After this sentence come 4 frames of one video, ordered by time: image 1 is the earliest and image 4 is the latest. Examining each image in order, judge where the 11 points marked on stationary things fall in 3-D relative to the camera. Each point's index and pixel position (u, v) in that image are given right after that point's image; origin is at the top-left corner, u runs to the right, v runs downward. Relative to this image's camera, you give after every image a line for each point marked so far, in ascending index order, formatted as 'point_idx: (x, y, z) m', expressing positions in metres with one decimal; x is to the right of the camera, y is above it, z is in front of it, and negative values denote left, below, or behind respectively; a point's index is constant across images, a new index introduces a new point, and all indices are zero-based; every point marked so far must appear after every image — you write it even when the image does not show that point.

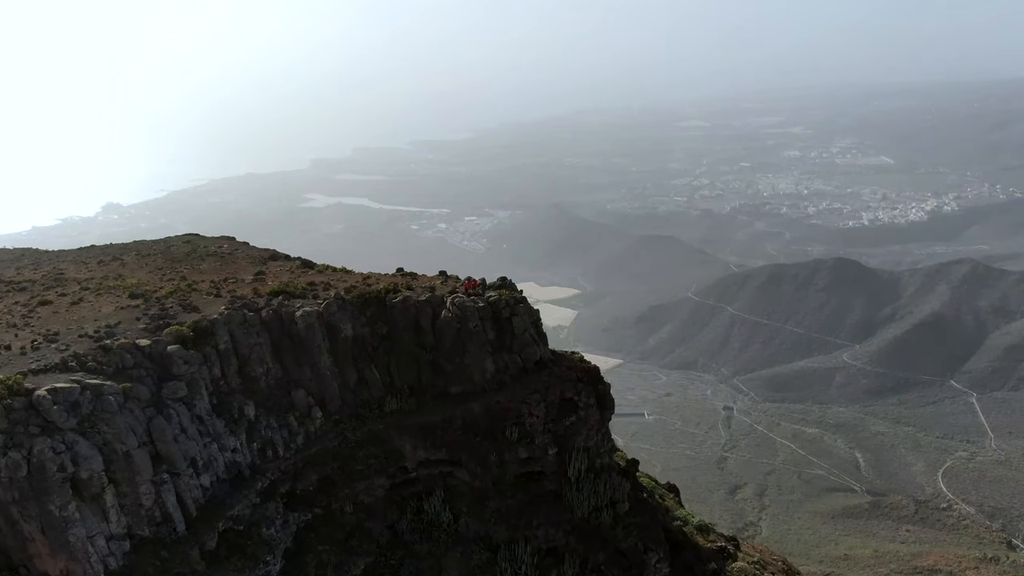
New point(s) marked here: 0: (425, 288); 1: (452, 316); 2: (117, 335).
0: (-1.9, 0.0, +16.8) m
1: (-1.2, -0.6, +15.8) m
2: (-7.2, -0.9, +14.0) m
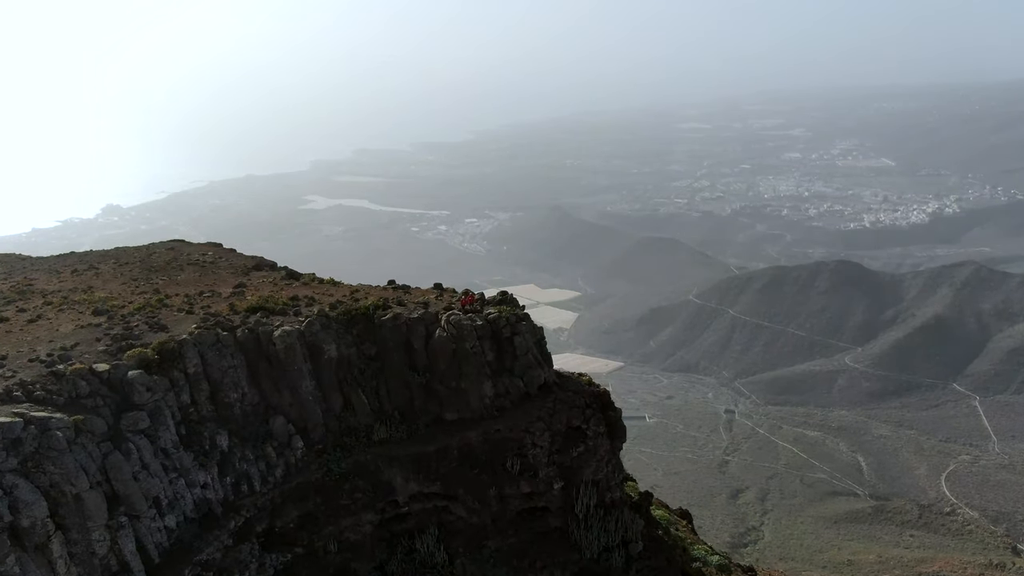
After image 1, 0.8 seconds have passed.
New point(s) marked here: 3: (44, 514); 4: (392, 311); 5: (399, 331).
0: (-1.9, -0.3, +15.3) m
1: (-1.2, -0.9, +14.3) m
2: (-7.2, -1.2, +12.6) m
3: (-6.5, -3.1, +10.7) m
4: (-2.3, -0.4, +14.8) m
5: (-2.1, -0.8, +14.5) m
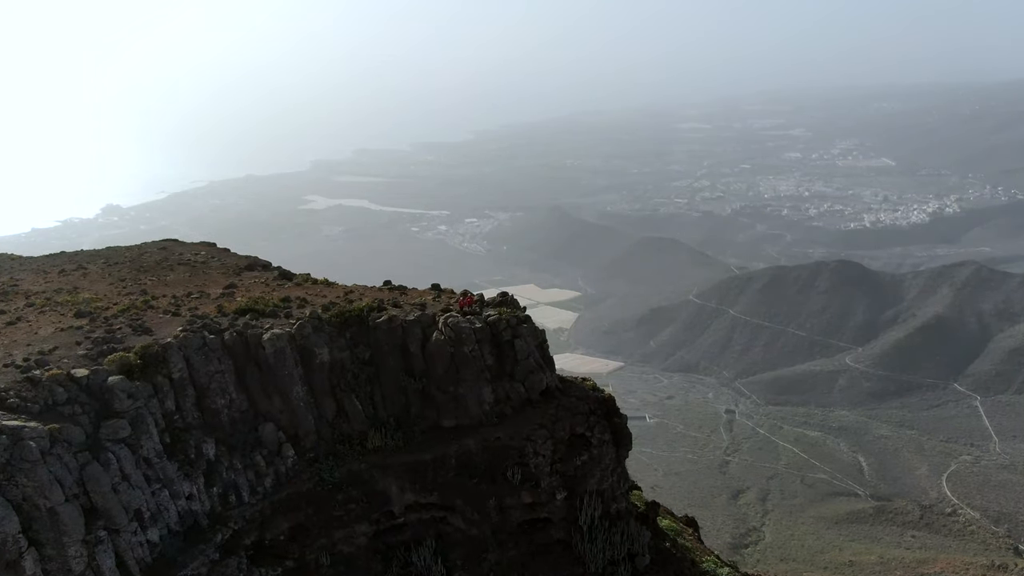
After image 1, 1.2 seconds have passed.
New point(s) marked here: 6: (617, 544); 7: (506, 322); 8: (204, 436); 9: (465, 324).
0: (-1.9, -0.3, +14.7) m
1: (-1.2, -0.9, +13.7) m
2: (-7.2, -1.2, +12.0) m
3: (-6.5, -3.2, +10.1) m
4: (-2.3, -0.5, +14.2) m
5: (-2.1, -0.8, +13.9) m
6: (+1.8, -4.4, +13.2) m
7: (-0.1, -0.6, +14.0) m
8: (-5.0, -2.4, +12.5) m
9: (-0.9, -0.6, +13.9) m
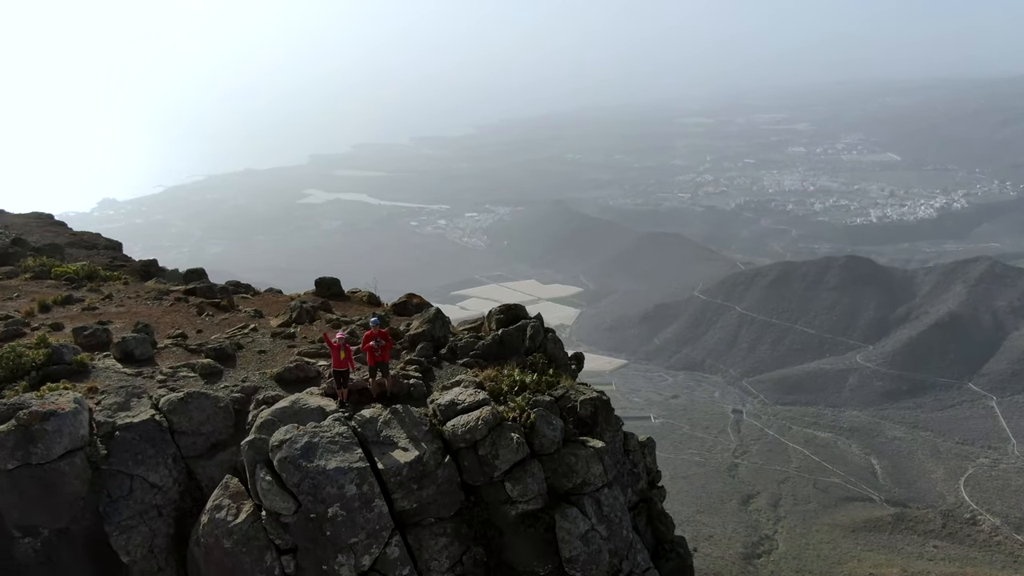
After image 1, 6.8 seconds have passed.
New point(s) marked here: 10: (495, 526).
0: (-1.7, -0.3, +4.5) m
1: (-1.0, -0.9, +3.5) m
2: (-7.0, -1.2, +1.8) m
3: (-6.4, -3.2, -0.1) m
4: (-2.2, -0.5, +4.0) m
5: (-2.0, -0.9, +3.7) m
6: (+1.9, -4.4, +3.0) m
7: (0.0, -0.7, +3.8) m
8: (-4.9, -2.4, +2.3) m
9: (-0.7, -0.7, +3.6) m
10: (-0.1, -1.0, +3.7) m
